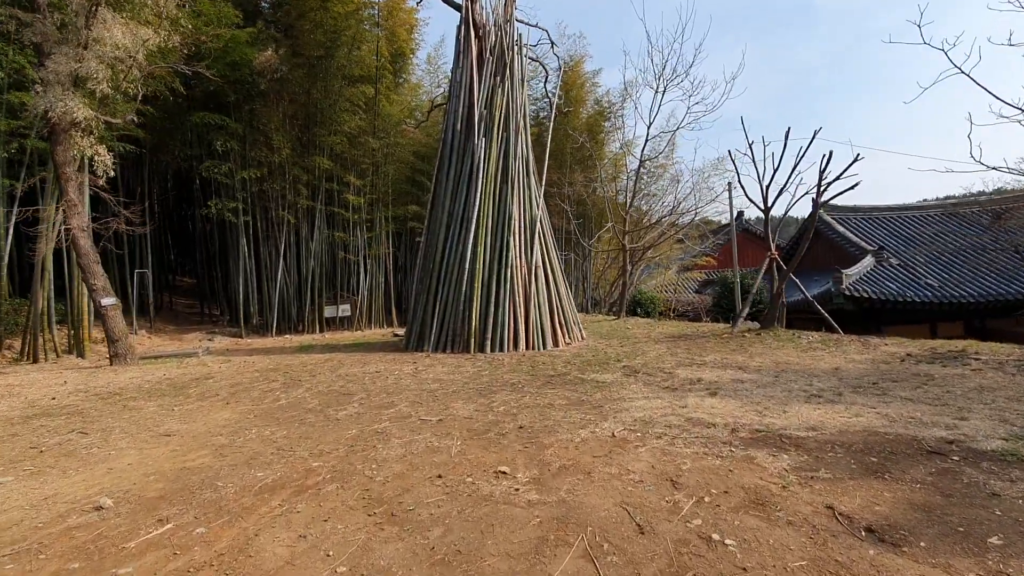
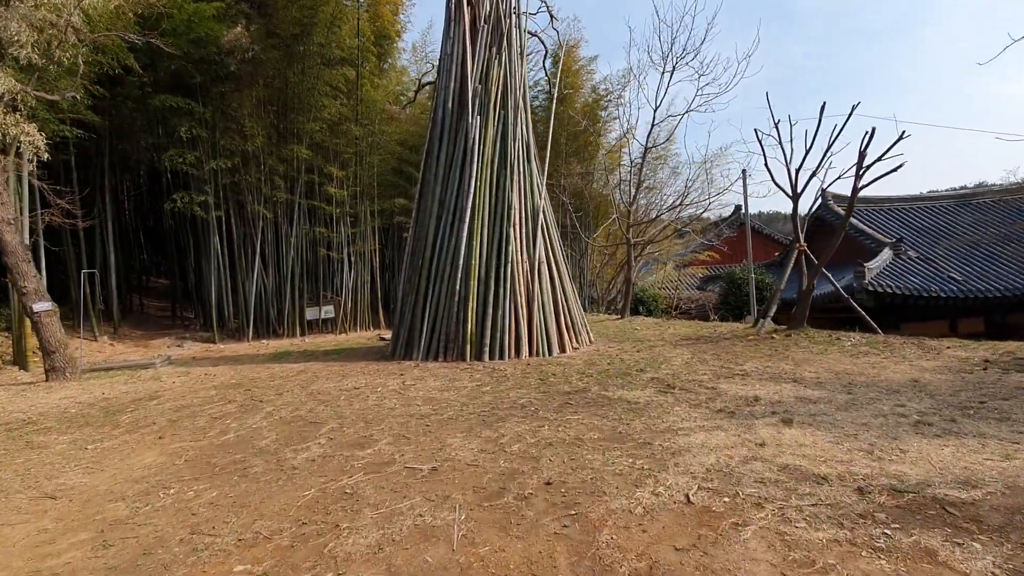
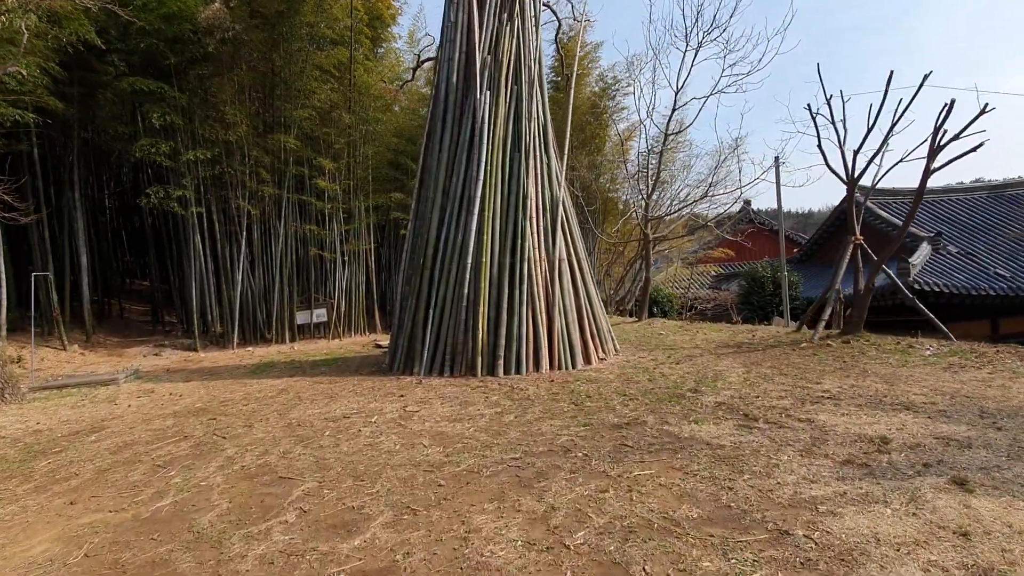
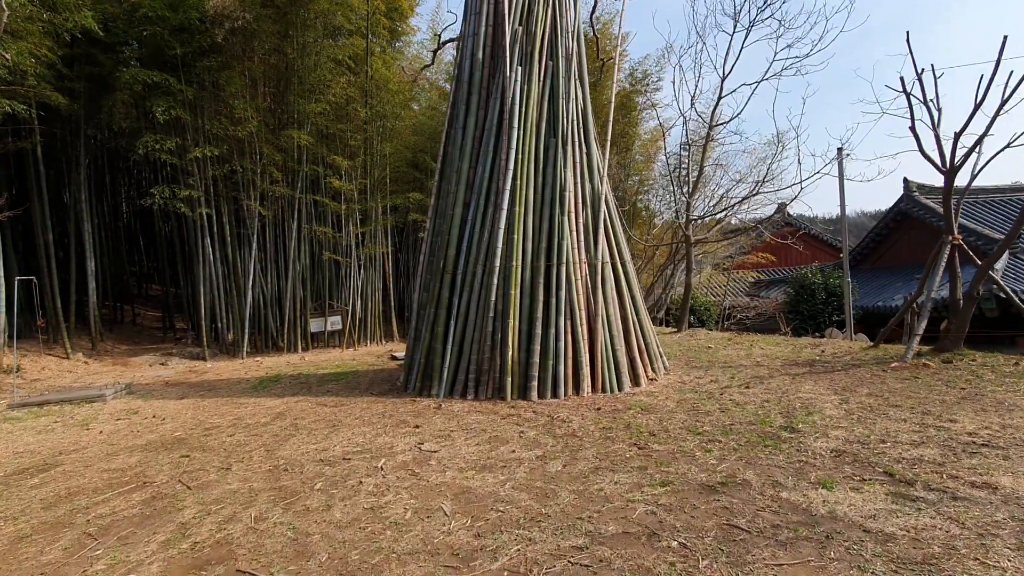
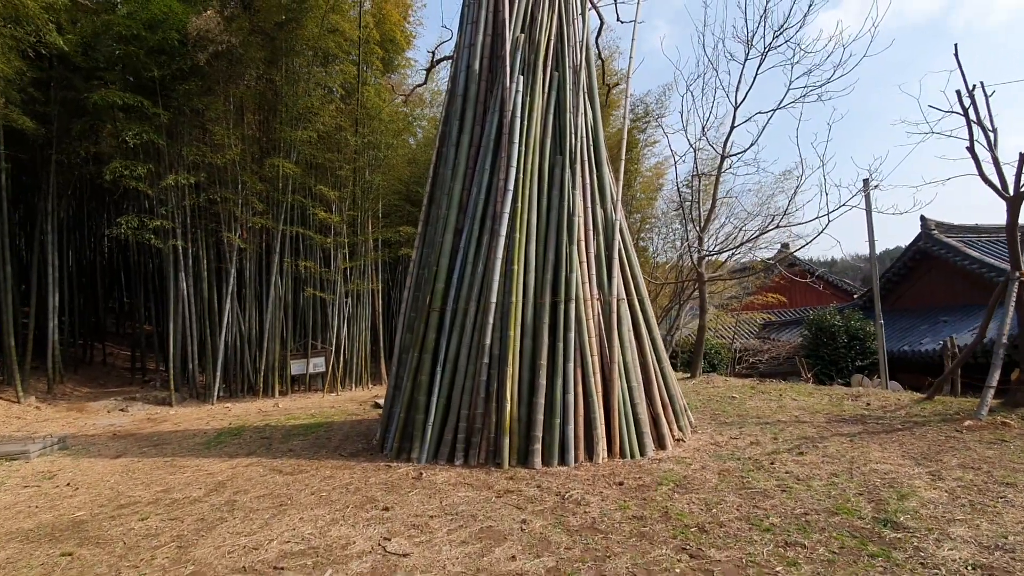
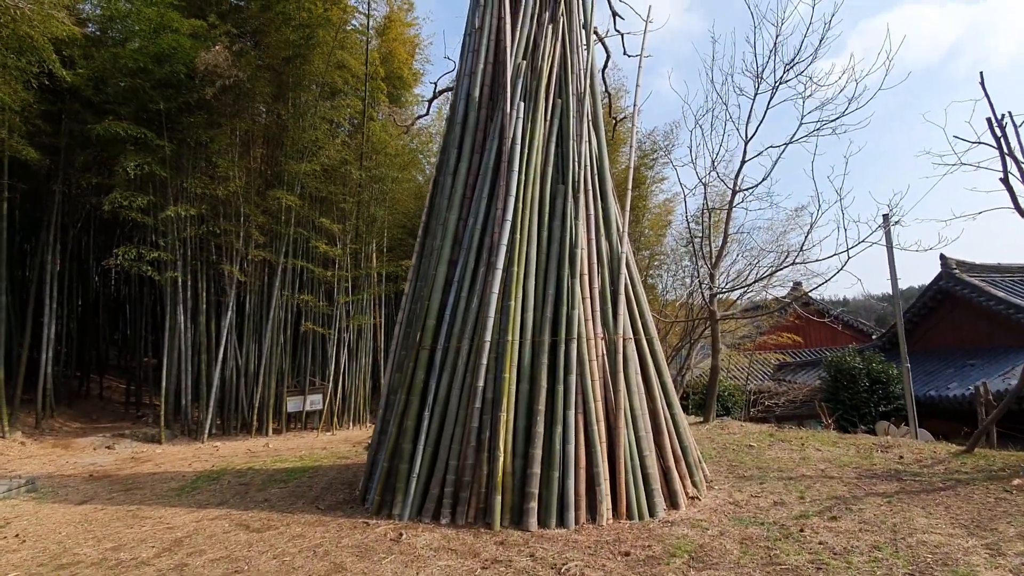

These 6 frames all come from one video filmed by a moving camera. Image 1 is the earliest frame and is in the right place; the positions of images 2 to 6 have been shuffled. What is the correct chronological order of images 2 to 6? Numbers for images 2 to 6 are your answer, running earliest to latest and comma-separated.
2, 3, 4, 5, 6
